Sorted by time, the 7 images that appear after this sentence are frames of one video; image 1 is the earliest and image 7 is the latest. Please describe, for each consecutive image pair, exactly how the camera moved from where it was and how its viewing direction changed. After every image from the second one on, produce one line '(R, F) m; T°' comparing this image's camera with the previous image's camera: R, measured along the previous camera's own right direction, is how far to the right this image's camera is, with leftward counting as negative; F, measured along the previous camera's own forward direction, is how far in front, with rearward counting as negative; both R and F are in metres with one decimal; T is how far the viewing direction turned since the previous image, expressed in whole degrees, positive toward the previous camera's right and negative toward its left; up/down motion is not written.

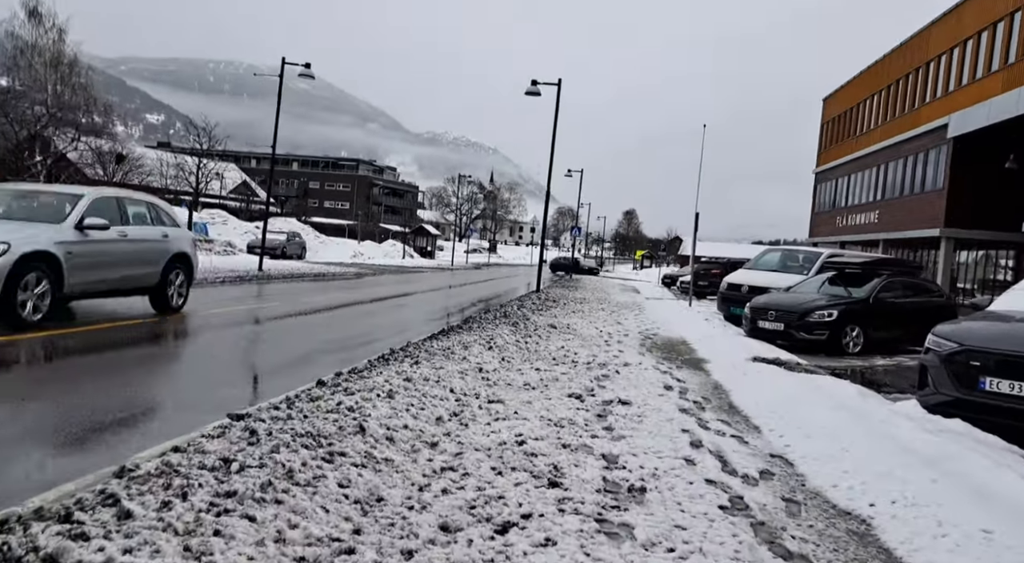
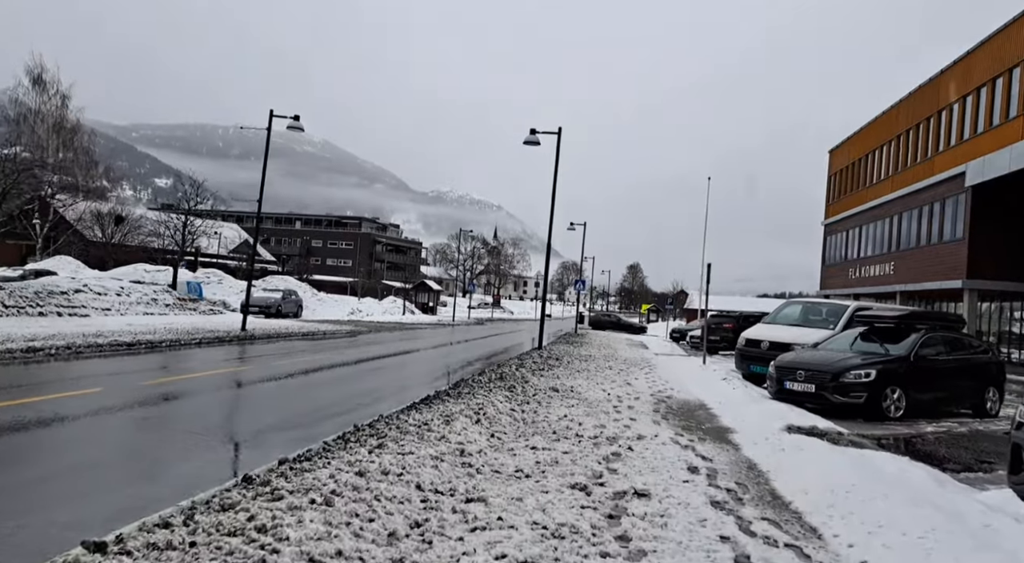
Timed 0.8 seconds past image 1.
(+0.1, +1.1) m; 0°
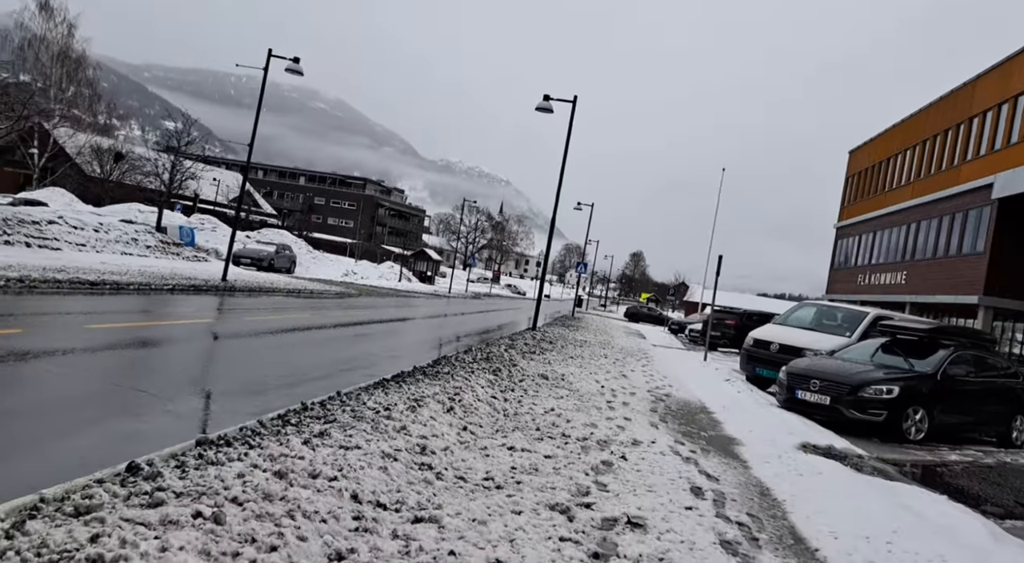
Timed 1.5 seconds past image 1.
(+0.1, +0.9) m; 0°
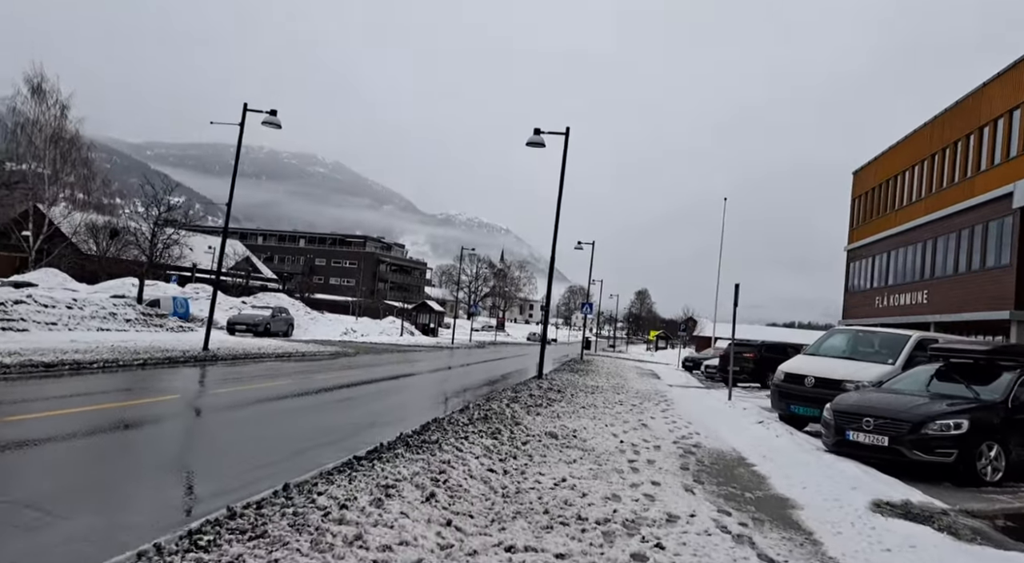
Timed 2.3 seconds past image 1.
(+0.1, +1.1) m; 0°
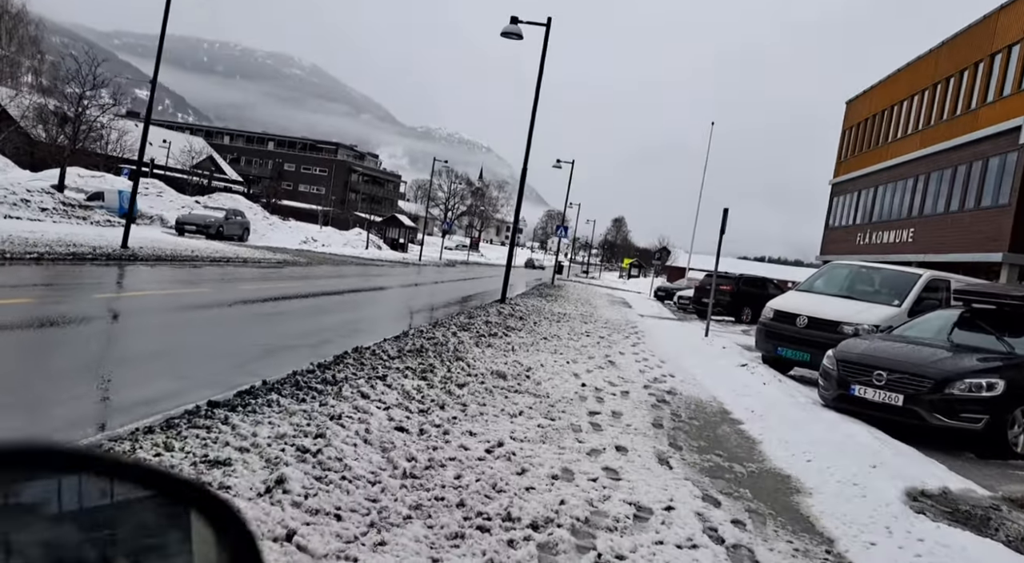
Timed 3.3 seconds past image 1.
(+0.3, +1.6) m; +2°
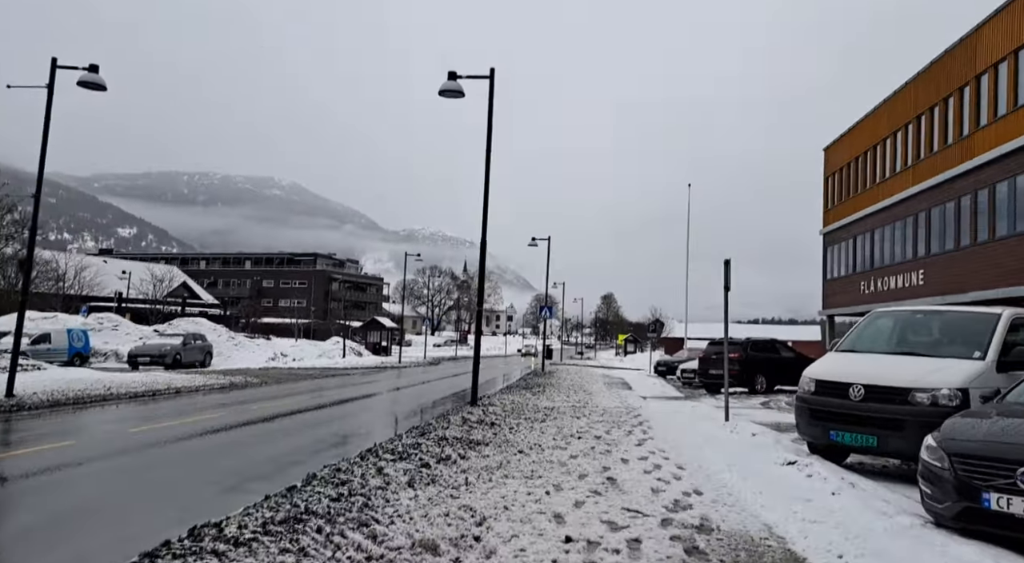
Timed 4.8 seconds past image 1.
(+0.5, +2.3) m; +1°
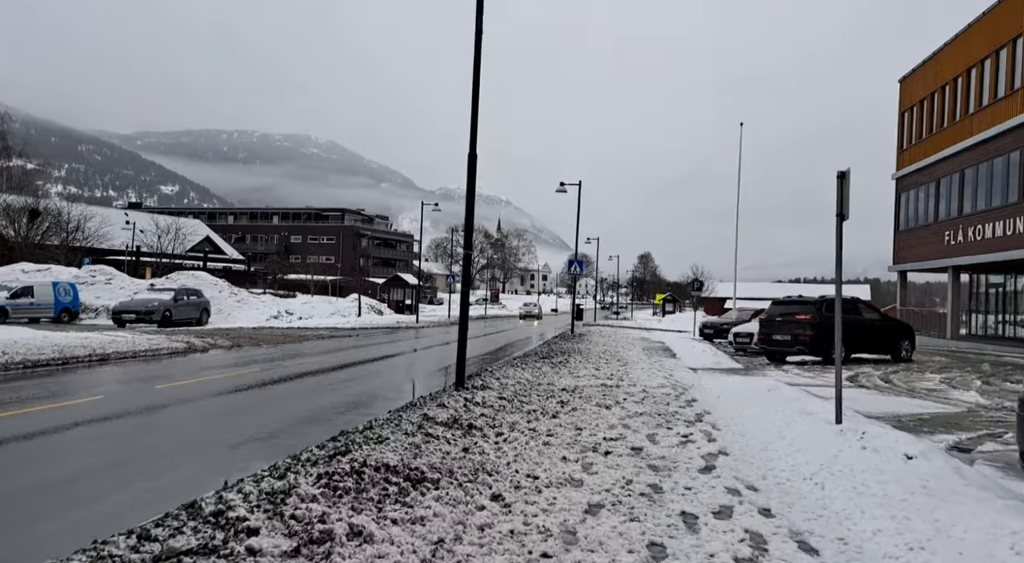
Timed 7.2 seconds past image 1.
(+0.4, +3.6) m; -3°
